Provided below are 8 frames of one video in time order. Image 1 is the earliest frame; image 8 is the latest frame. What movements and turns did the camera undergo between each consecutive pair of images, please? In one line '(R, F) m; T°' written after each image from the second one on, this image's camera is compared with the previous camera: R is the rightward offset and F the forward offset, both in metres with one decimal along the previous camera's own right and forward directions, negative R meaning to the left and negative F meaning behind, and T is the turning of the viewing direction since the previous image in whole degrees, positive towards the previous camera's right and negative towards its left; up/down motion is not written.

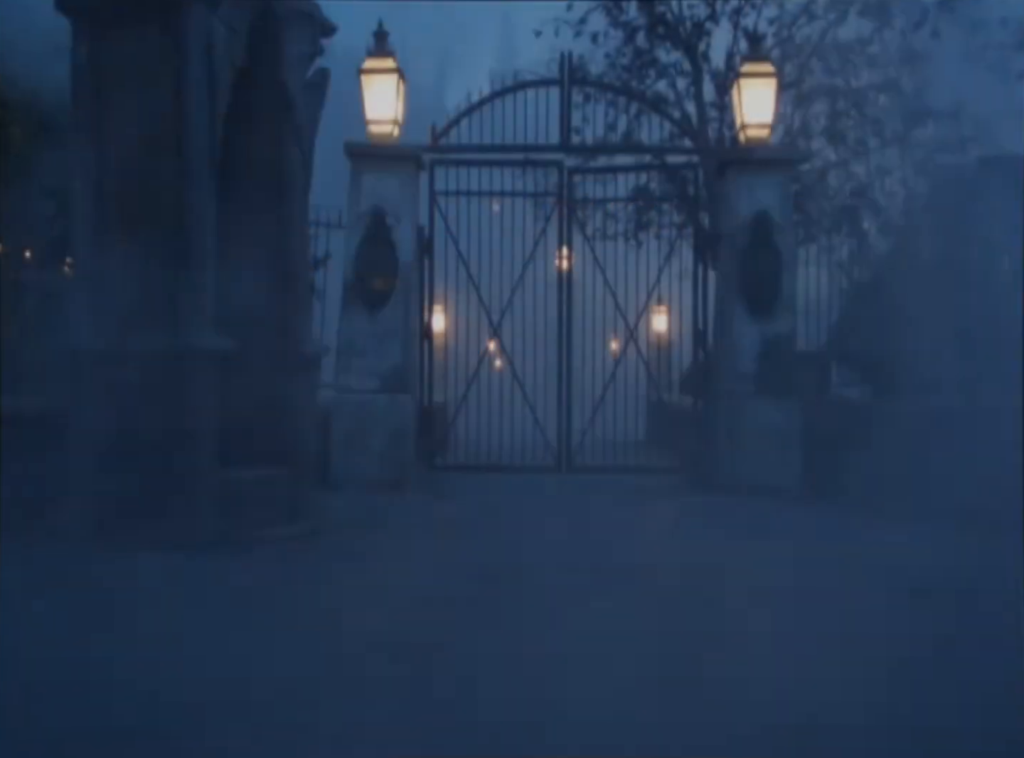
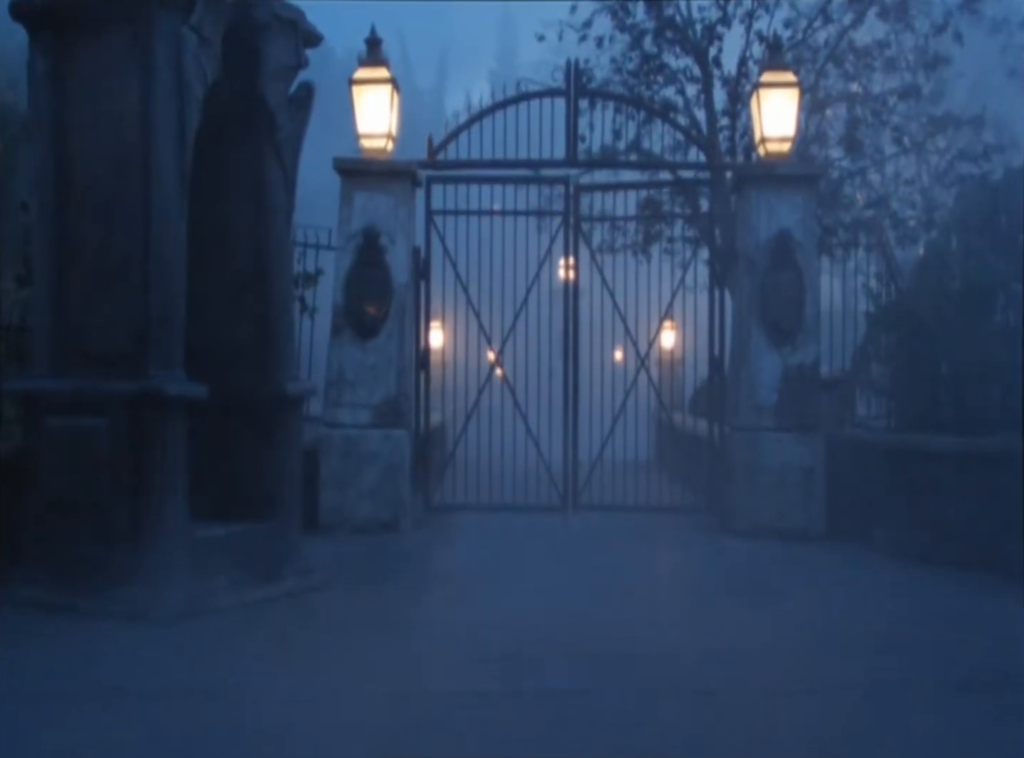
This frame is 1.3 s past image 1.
(0.0, +0.7) m; 0°
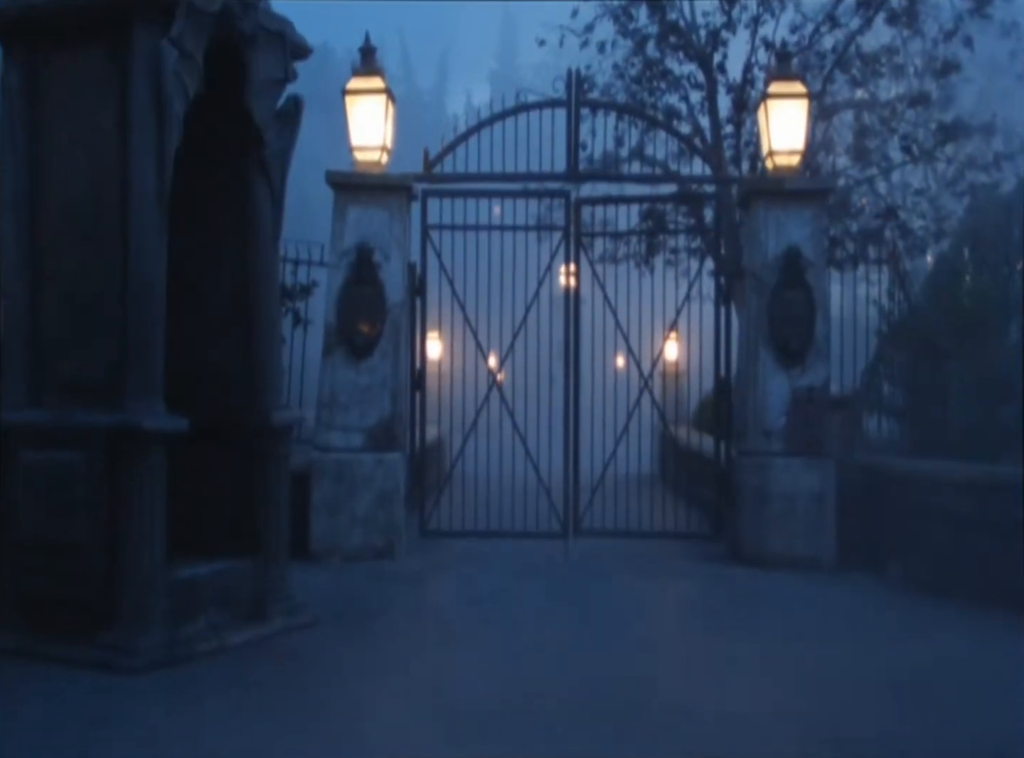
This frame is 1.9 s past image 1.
(0.0, +0.3) m; 0°
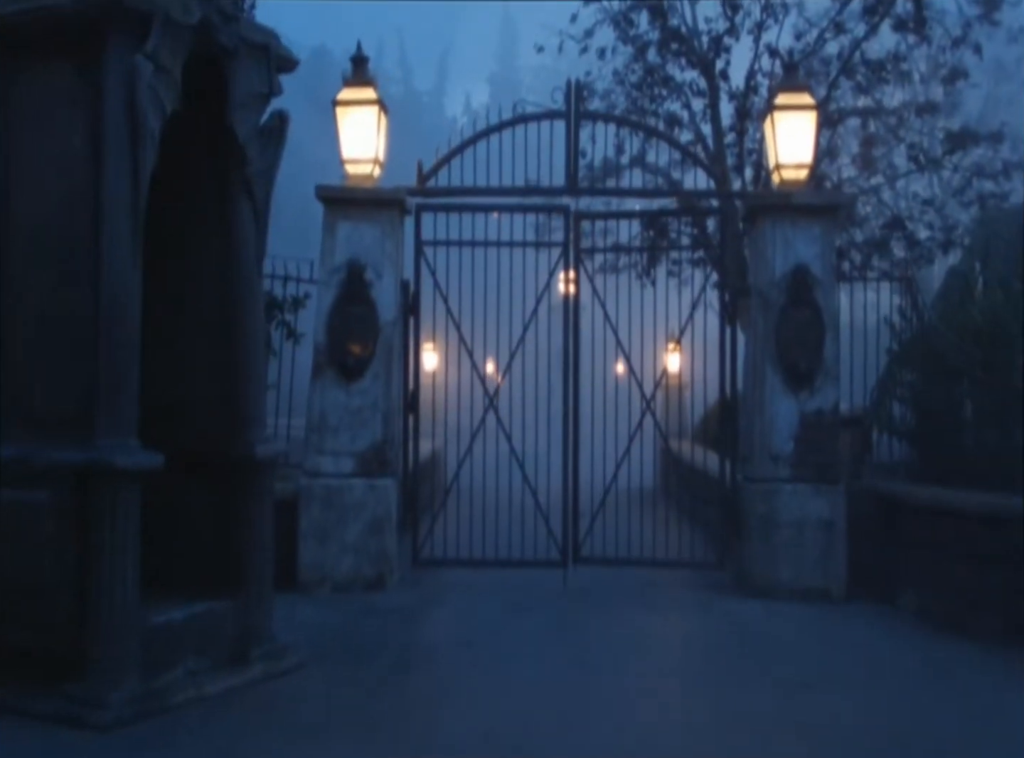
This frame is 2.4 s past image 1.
(0.0, +0.3) m; 0°
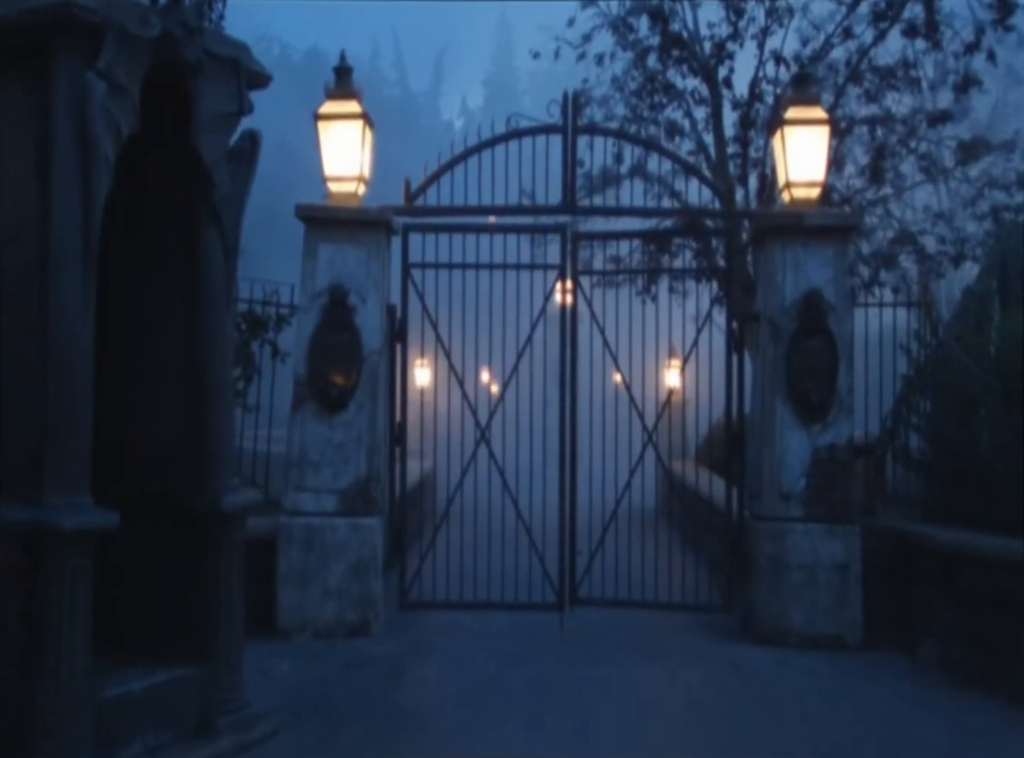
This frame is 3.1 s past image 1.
(0.0, +0.5) m; 0°
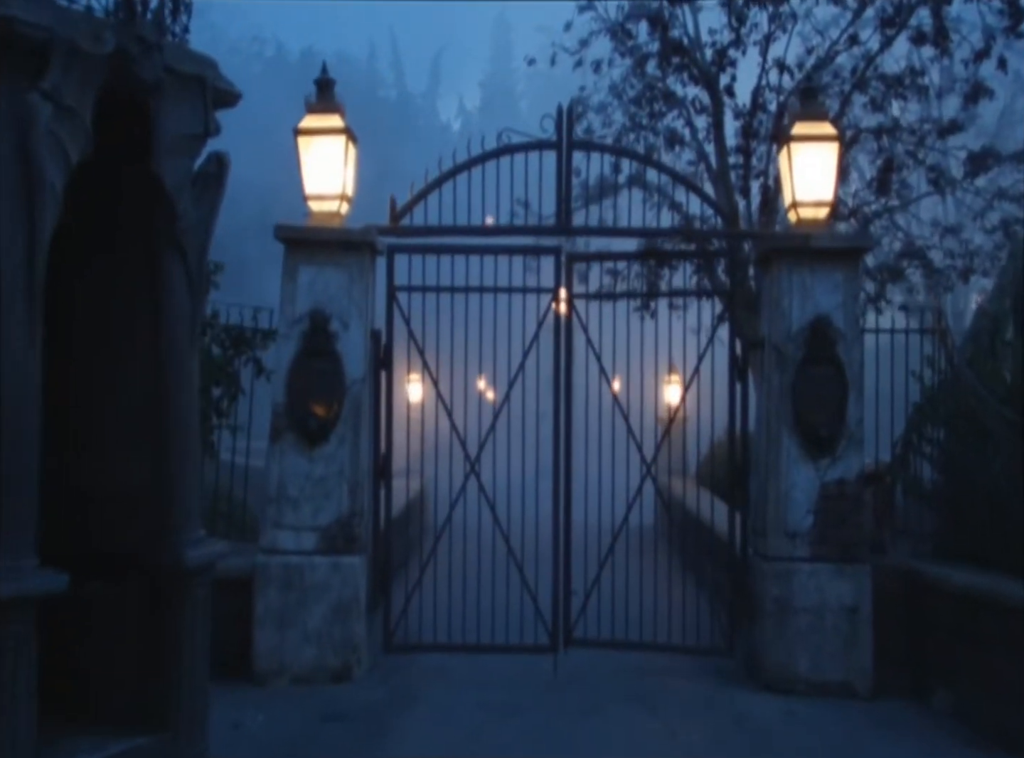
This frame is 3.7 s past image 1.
(+0.1, +0.5) m; 0°
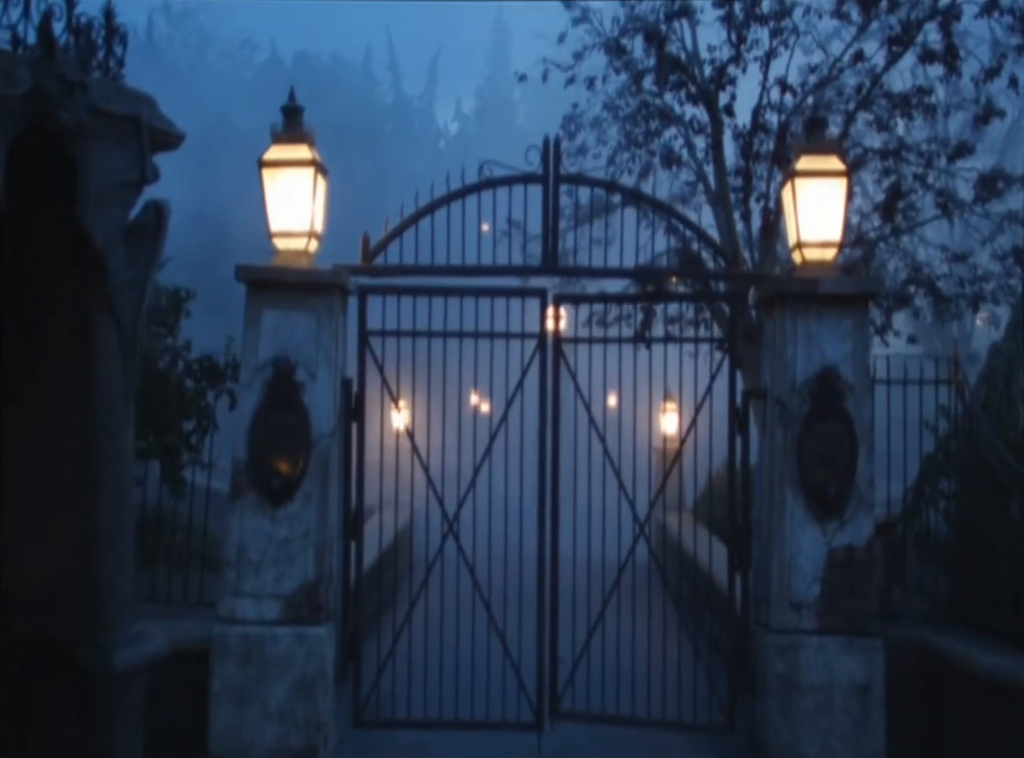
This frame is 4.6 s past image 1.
(+0.1, +0.6) m; 0°
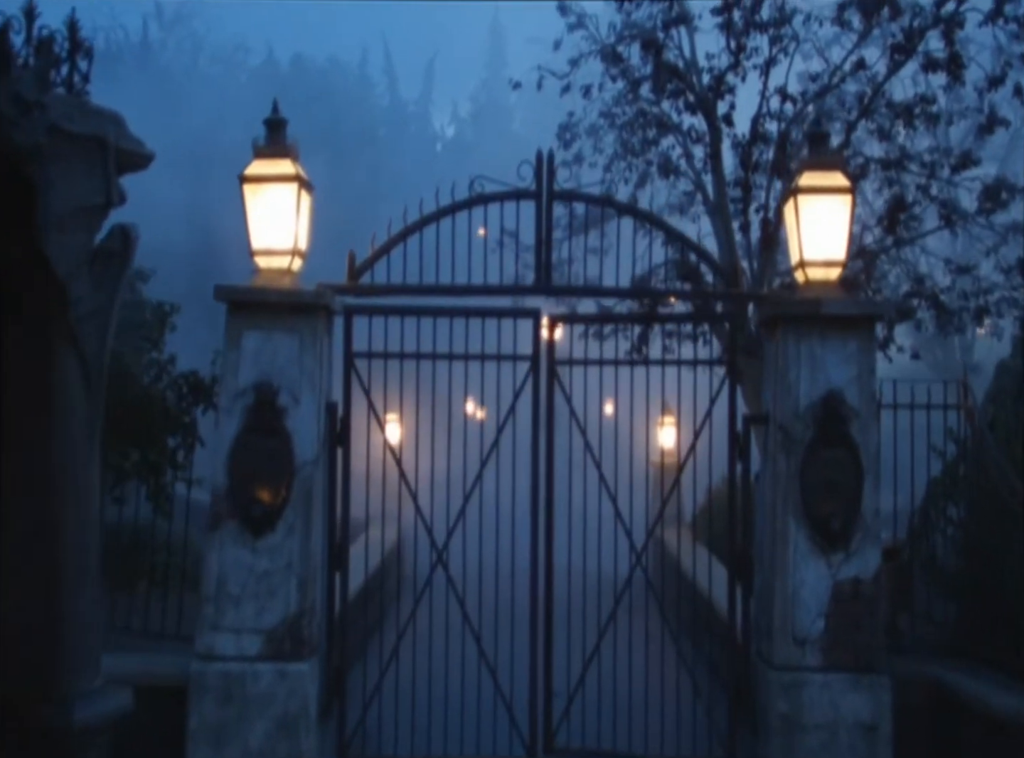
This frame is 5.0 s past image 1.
(0.0, +0.3) m; 0°
